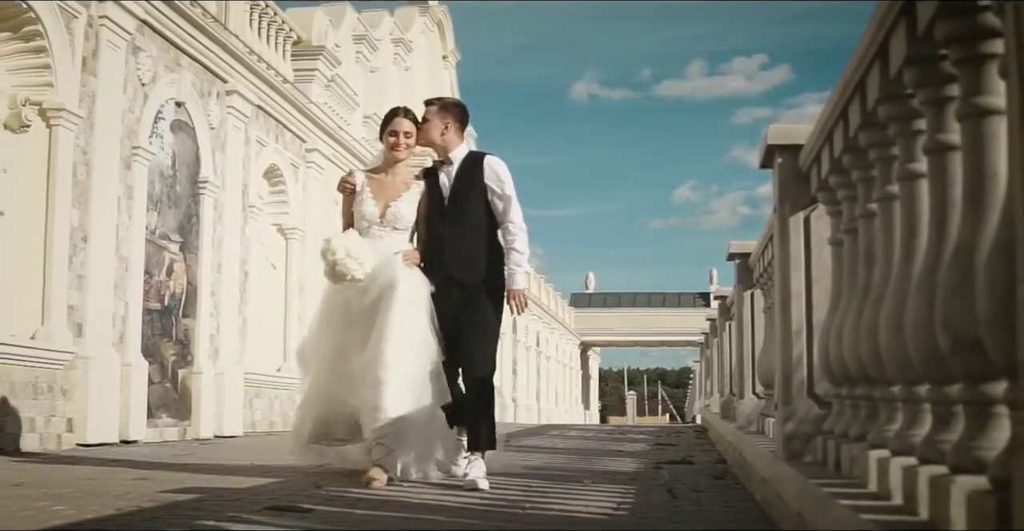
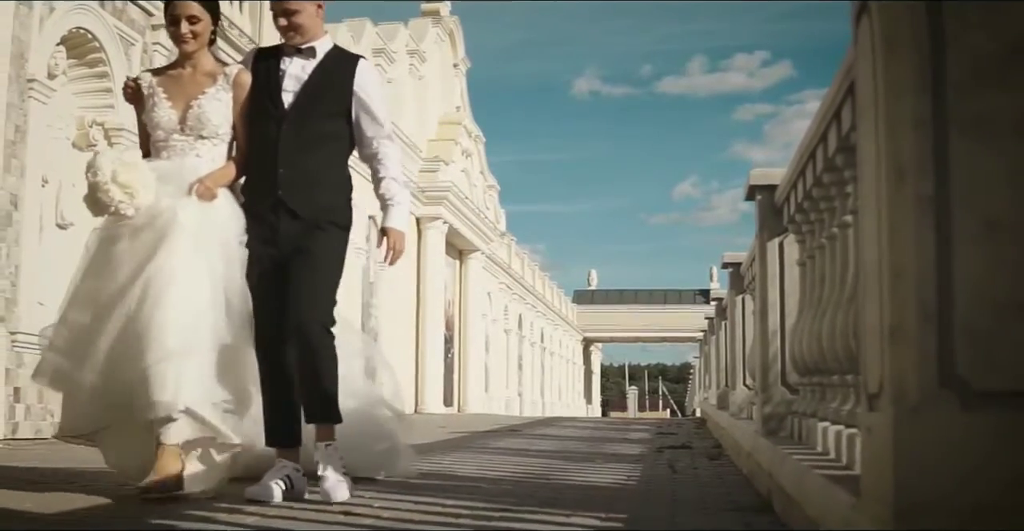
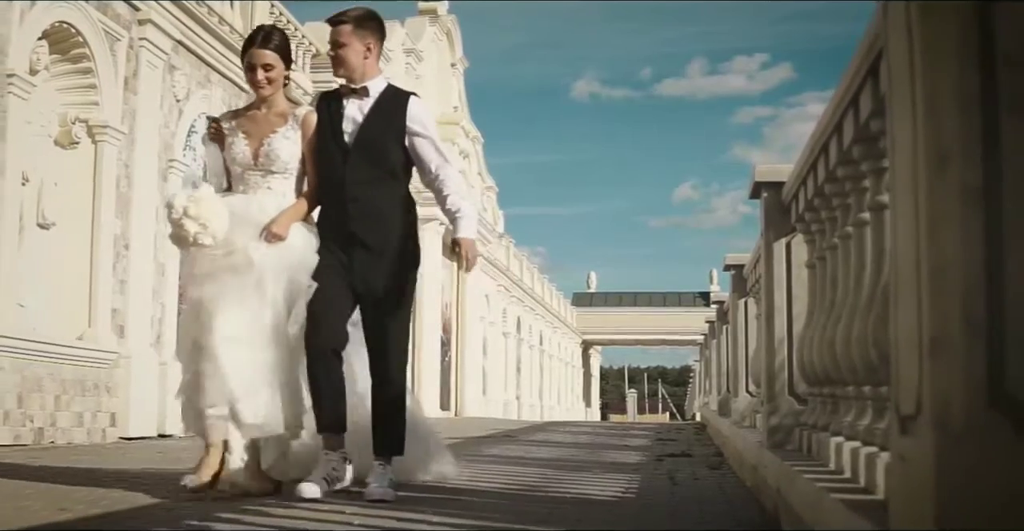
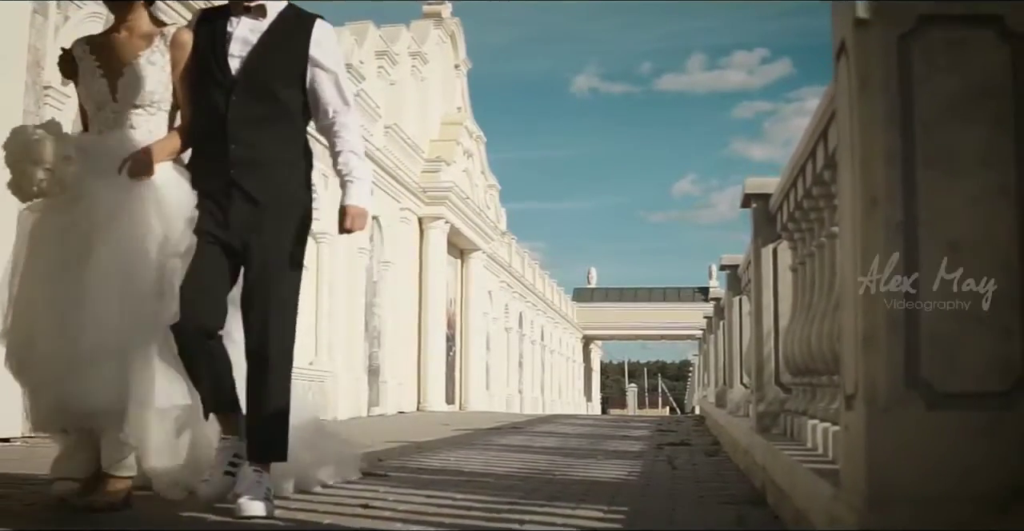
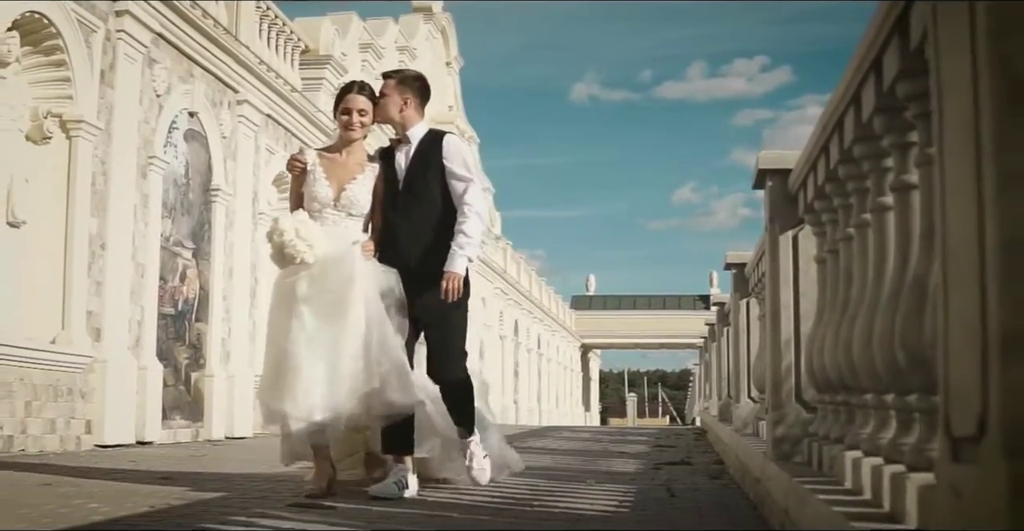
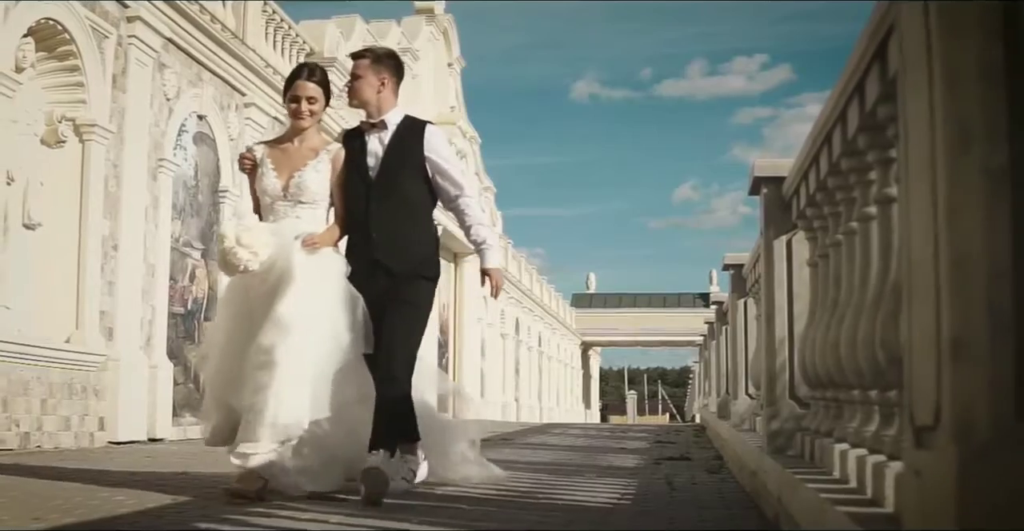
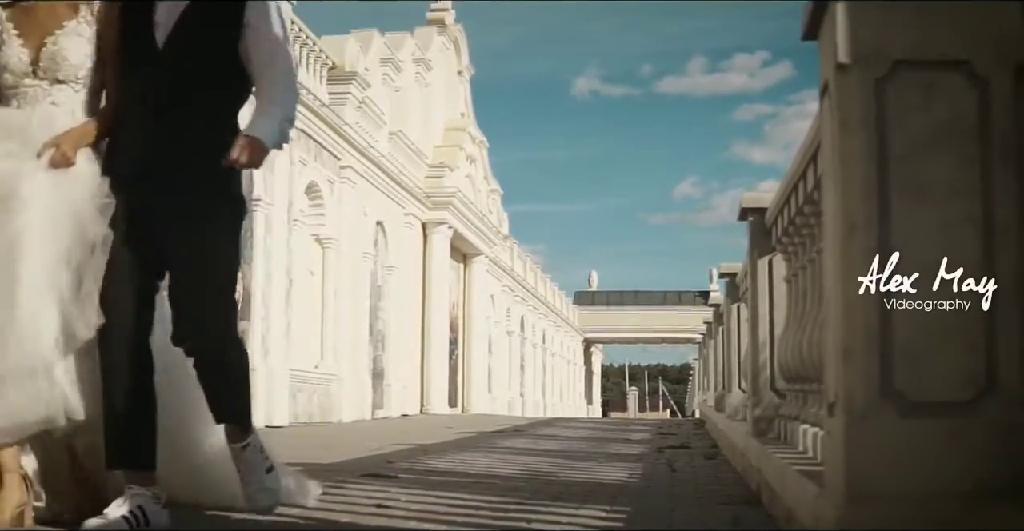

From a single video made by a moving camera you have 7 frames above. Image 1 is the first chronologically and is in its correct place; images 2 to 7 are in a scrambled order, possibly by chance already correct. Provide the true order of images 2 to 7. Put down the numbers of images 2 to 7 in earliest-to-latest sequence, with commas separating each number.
5, 6, 3, 2, 4, 7
